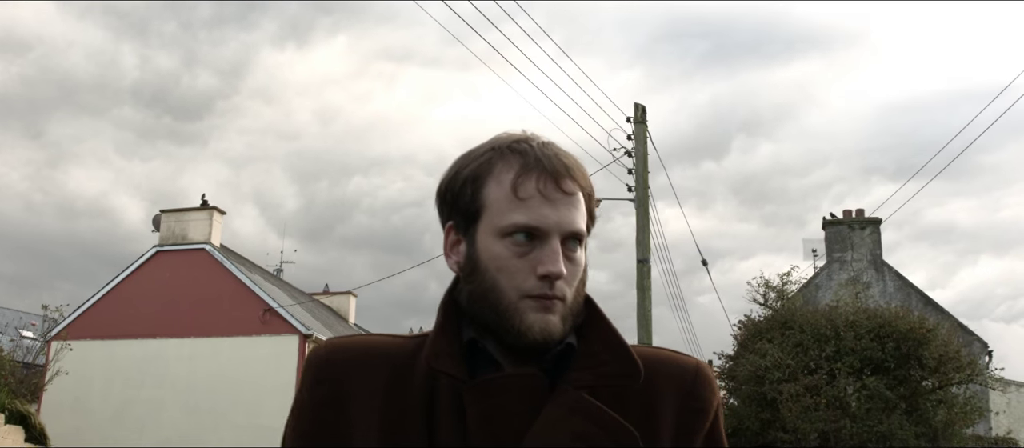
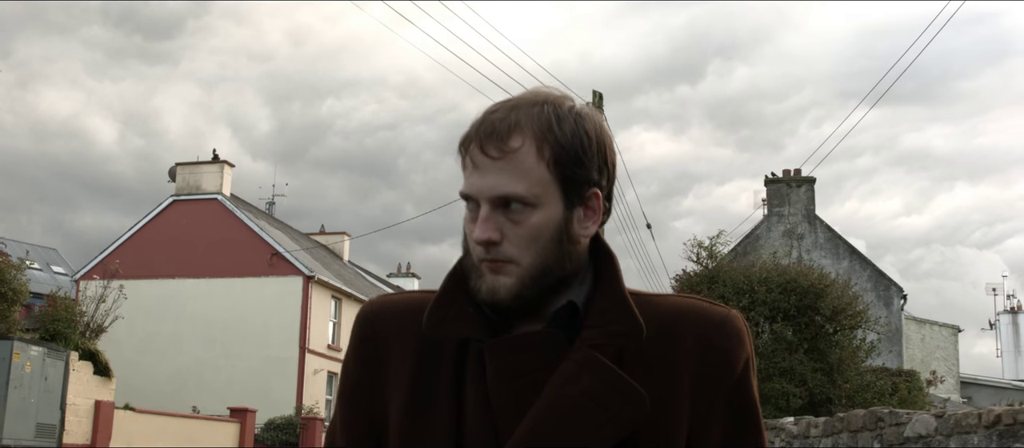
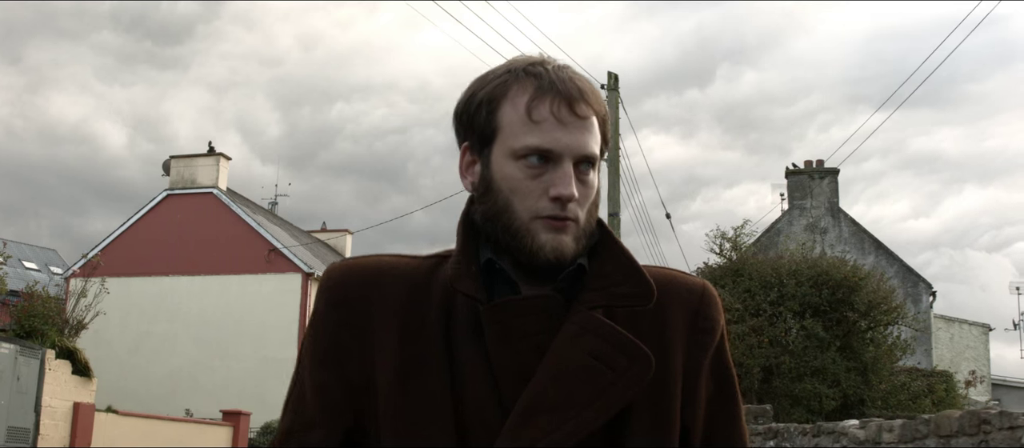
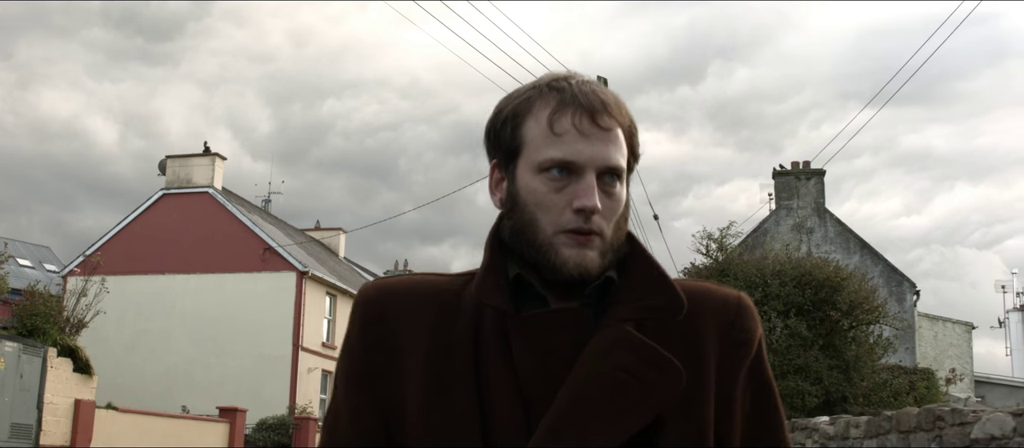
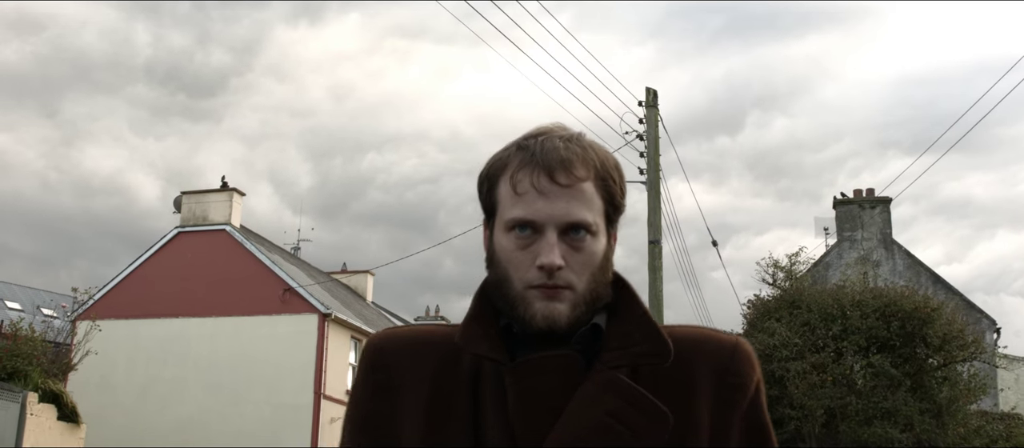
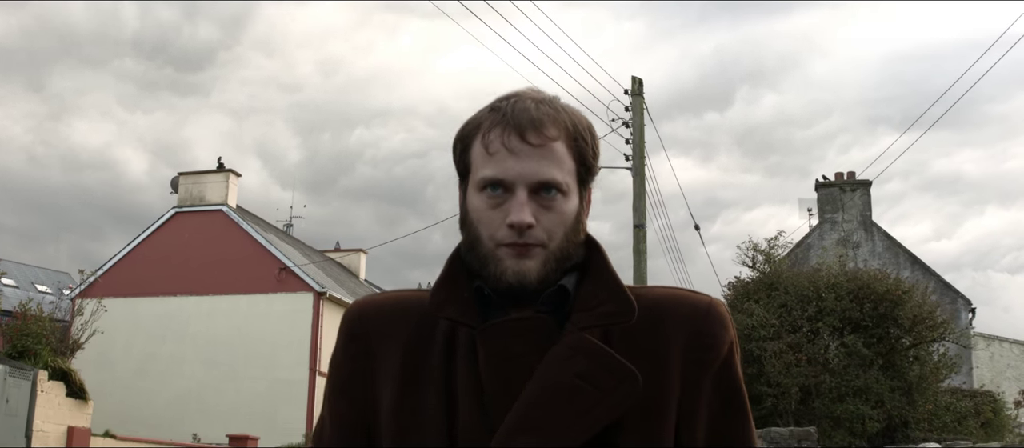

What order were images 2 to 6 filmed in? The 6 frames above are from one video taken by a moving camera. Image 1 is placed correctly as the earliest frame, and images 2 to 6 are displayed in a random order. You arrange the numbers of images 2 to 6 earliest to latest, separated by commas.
5, 6, 3, 4, 2
